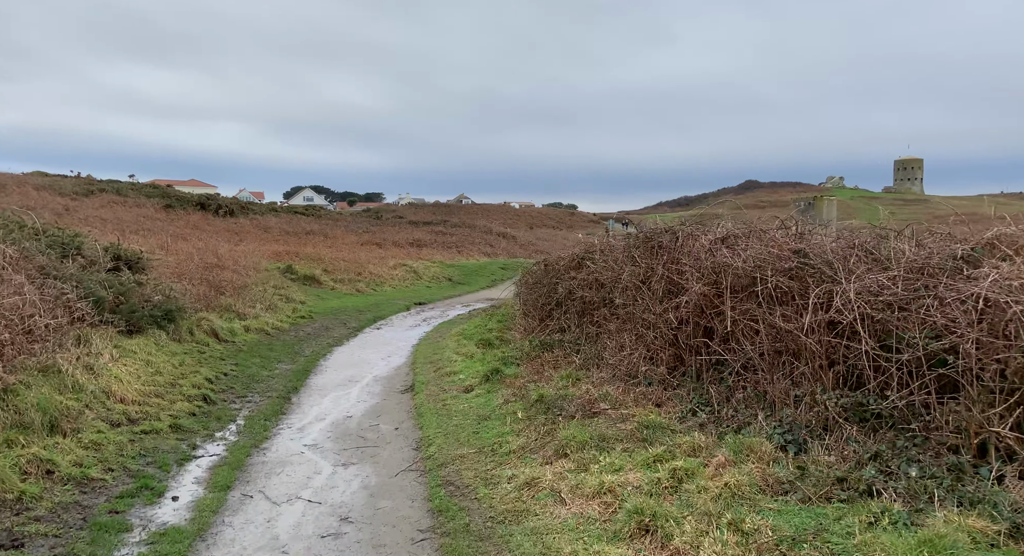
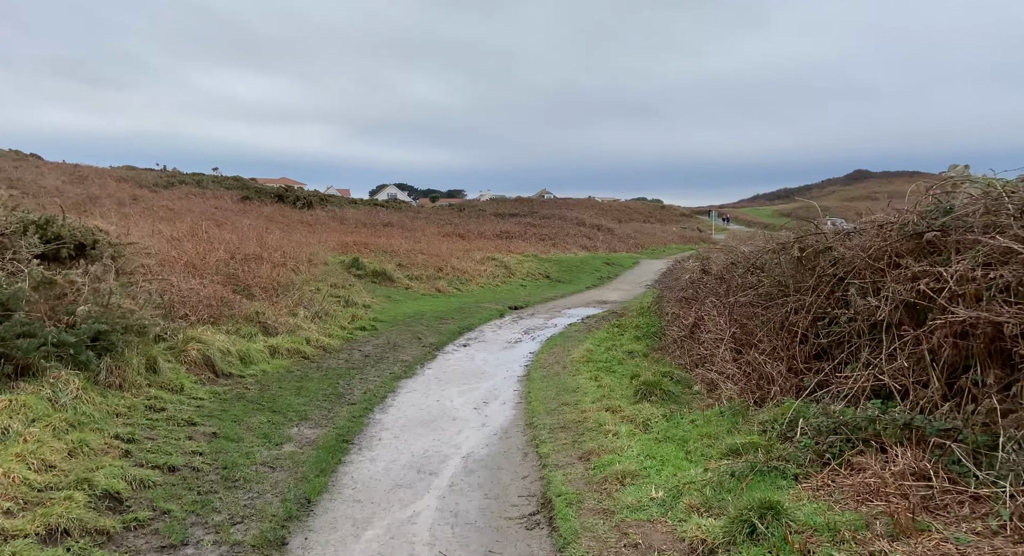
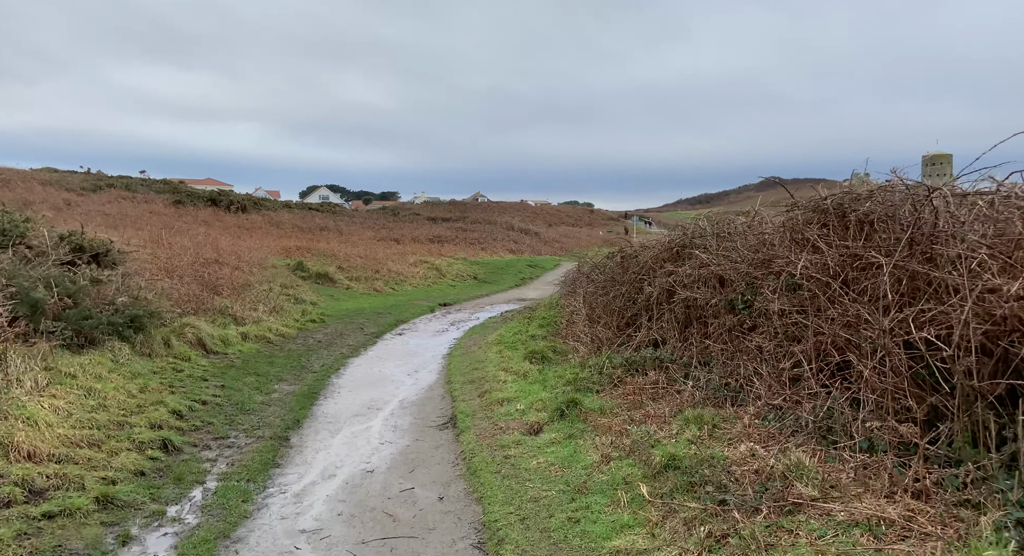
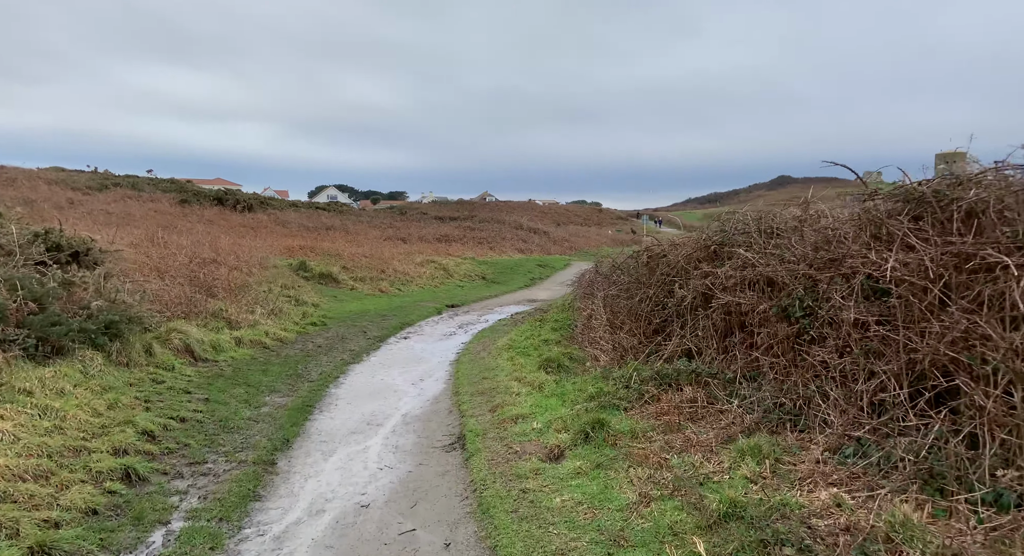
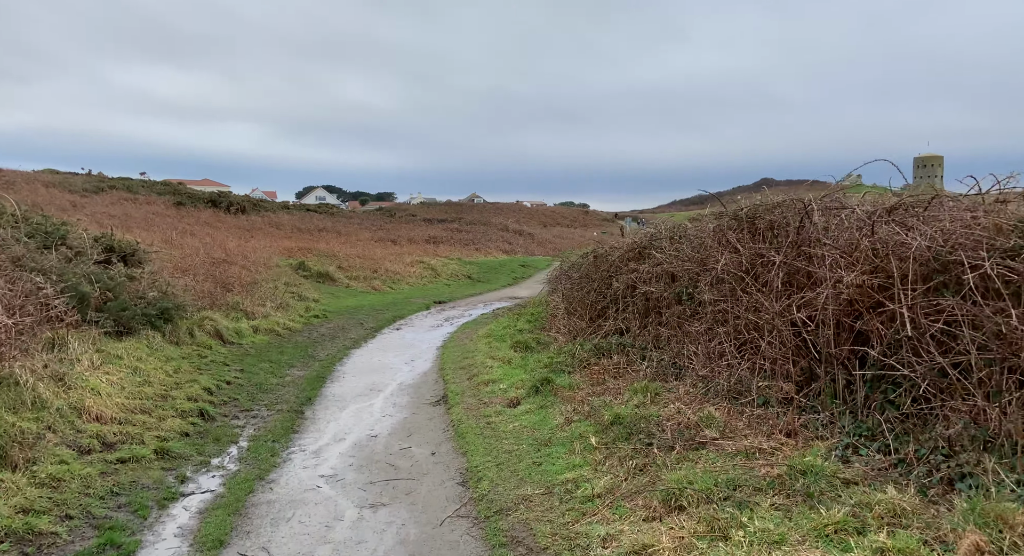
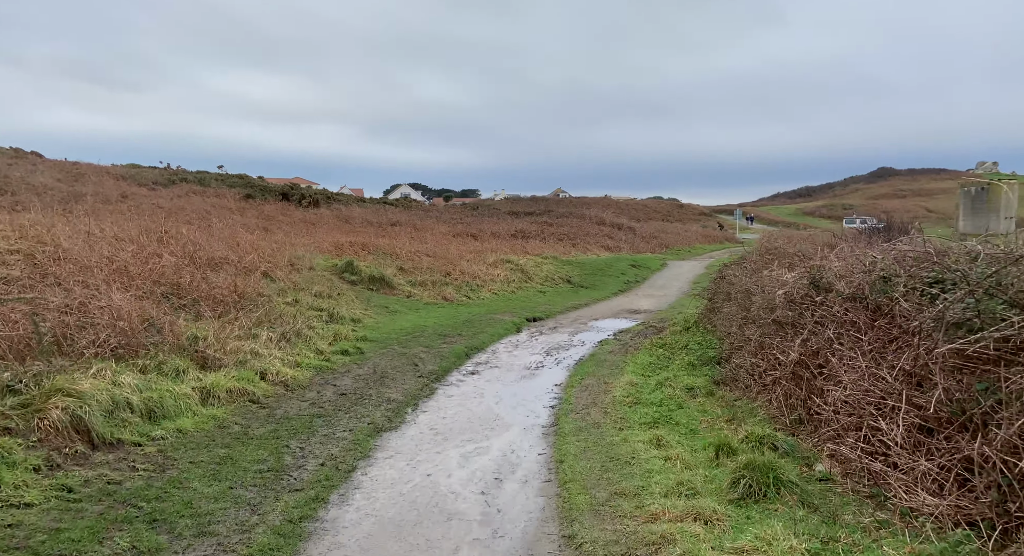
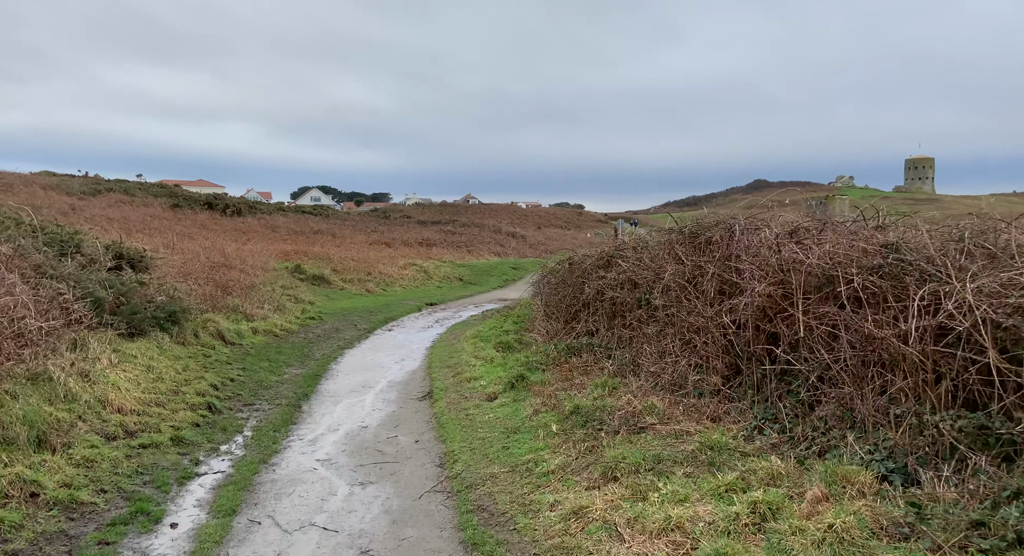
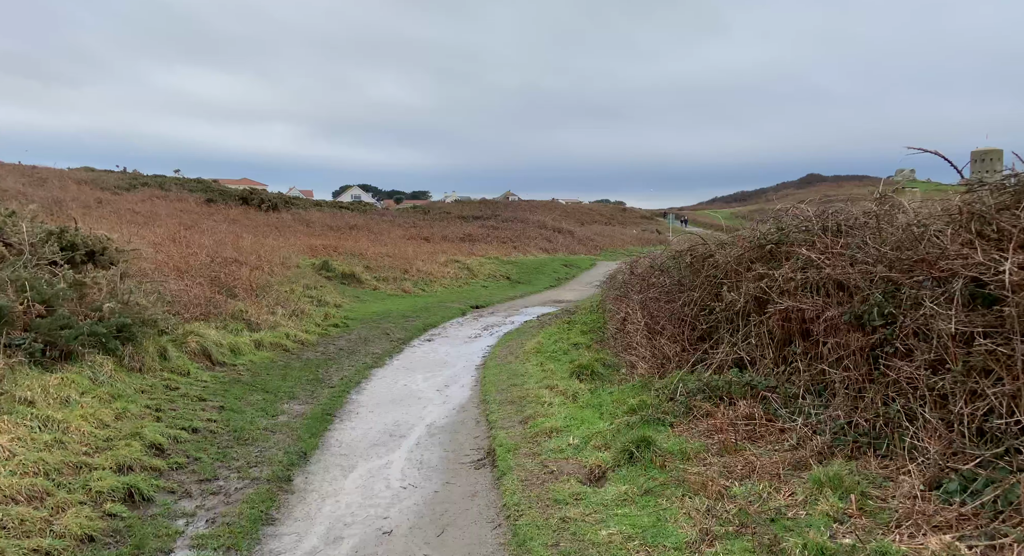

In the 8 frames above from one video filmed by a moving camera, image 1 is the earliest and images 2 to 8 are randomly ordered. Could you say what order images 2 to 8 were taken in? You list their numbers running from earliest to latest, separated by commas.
7, 5, 3, 4, 8, 2, 6
